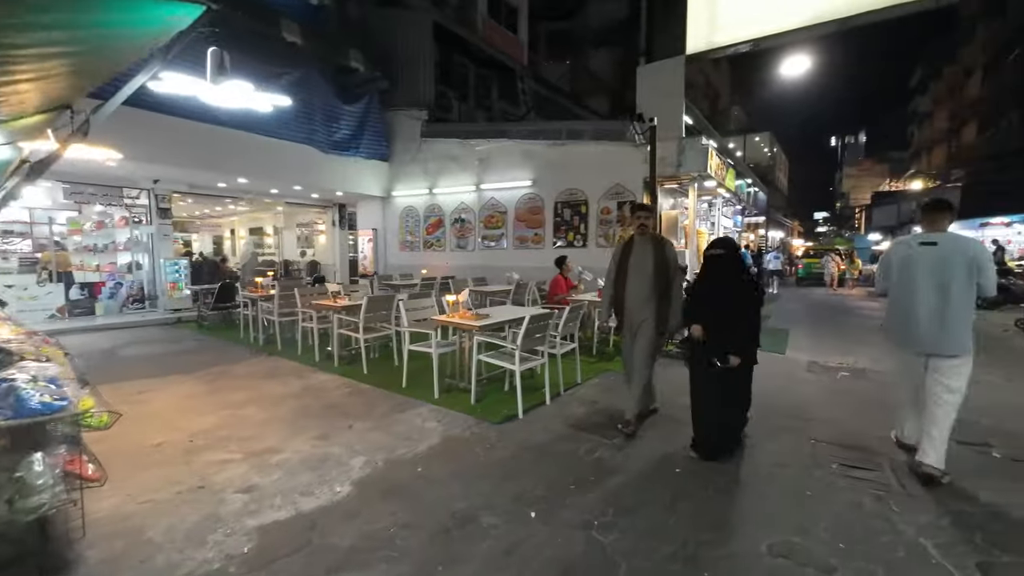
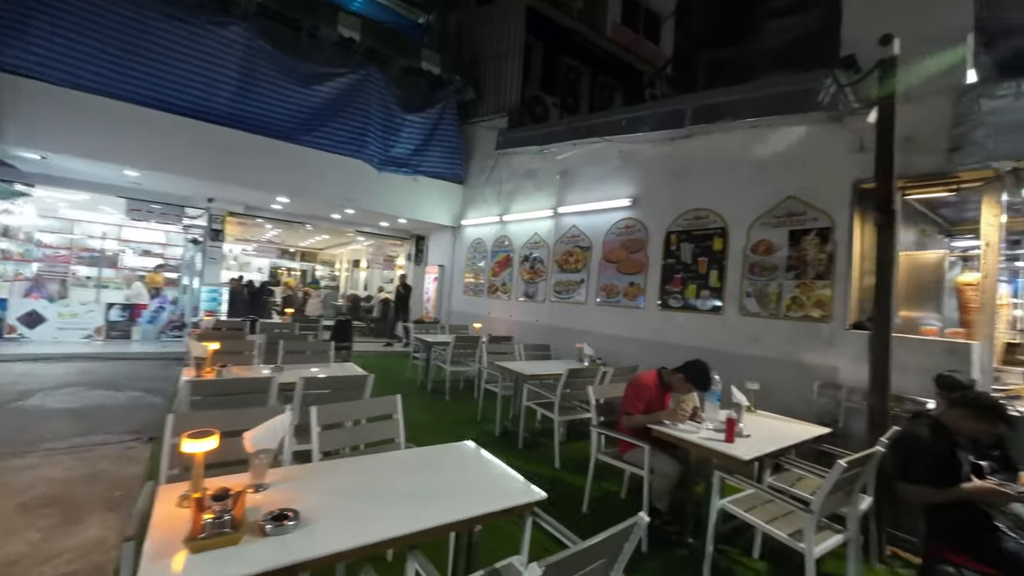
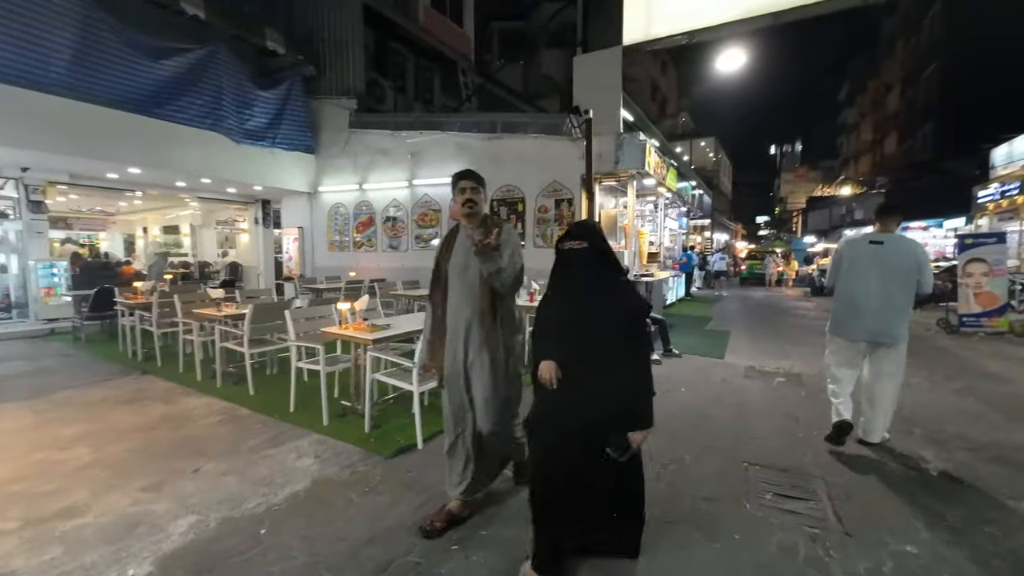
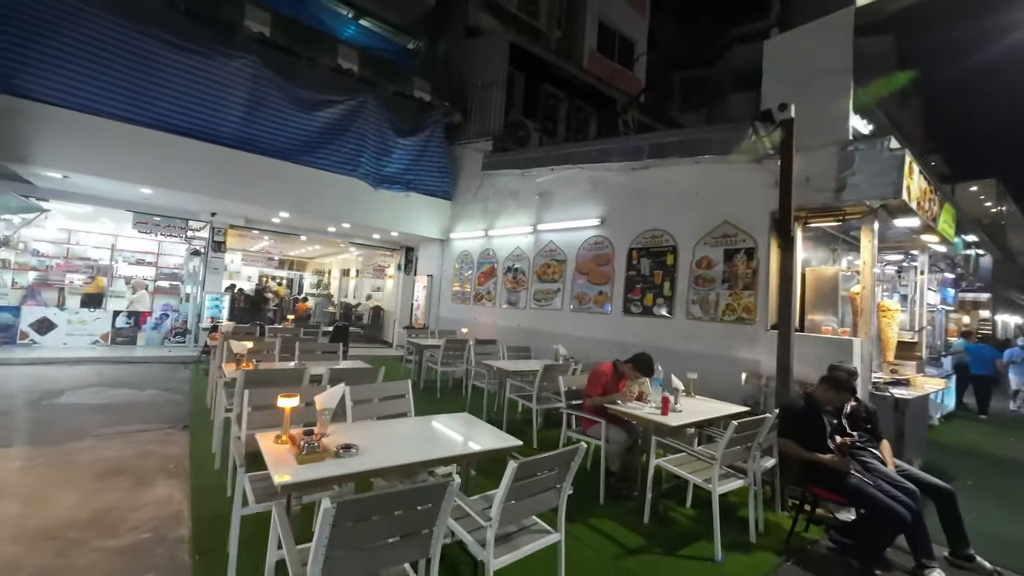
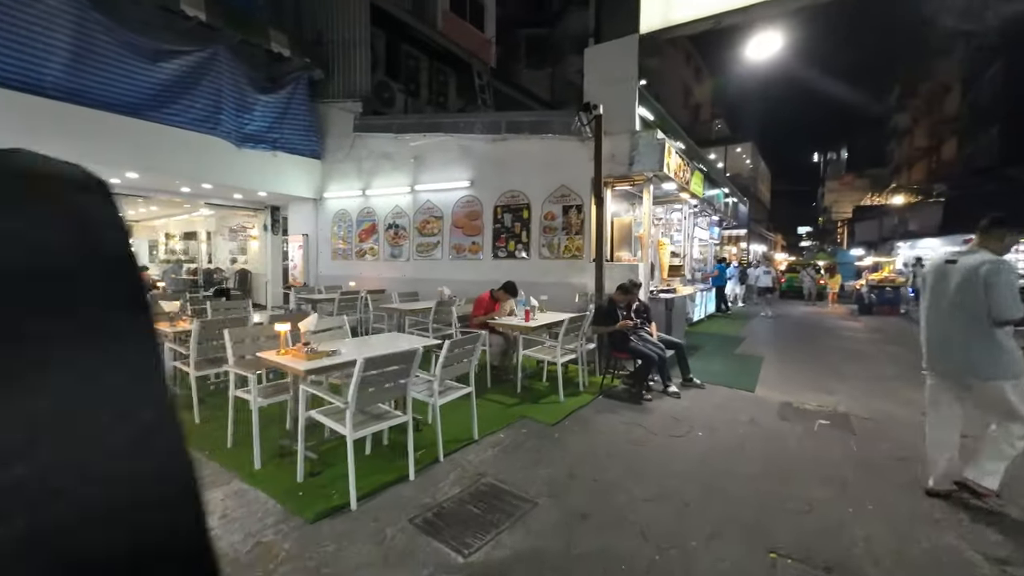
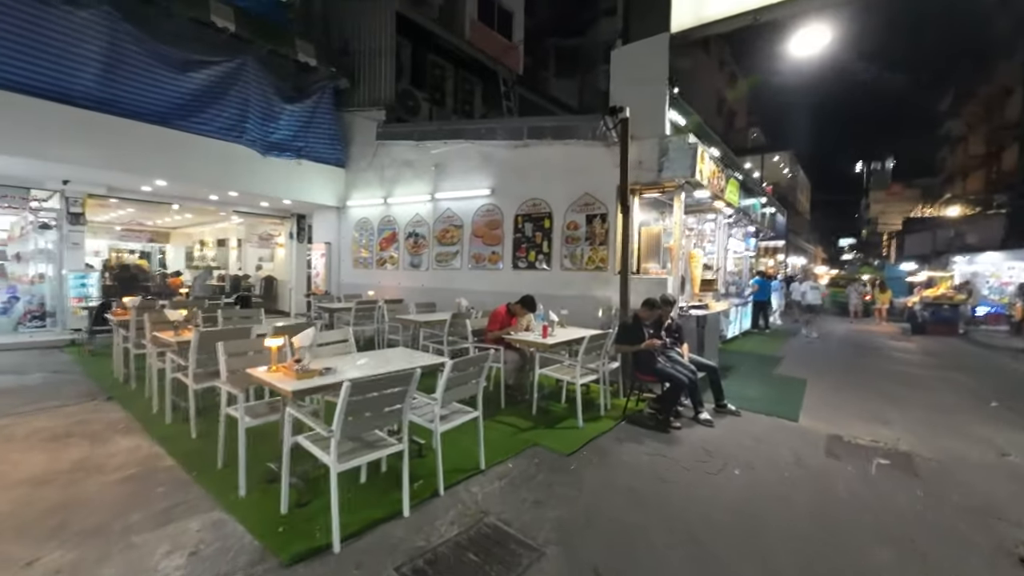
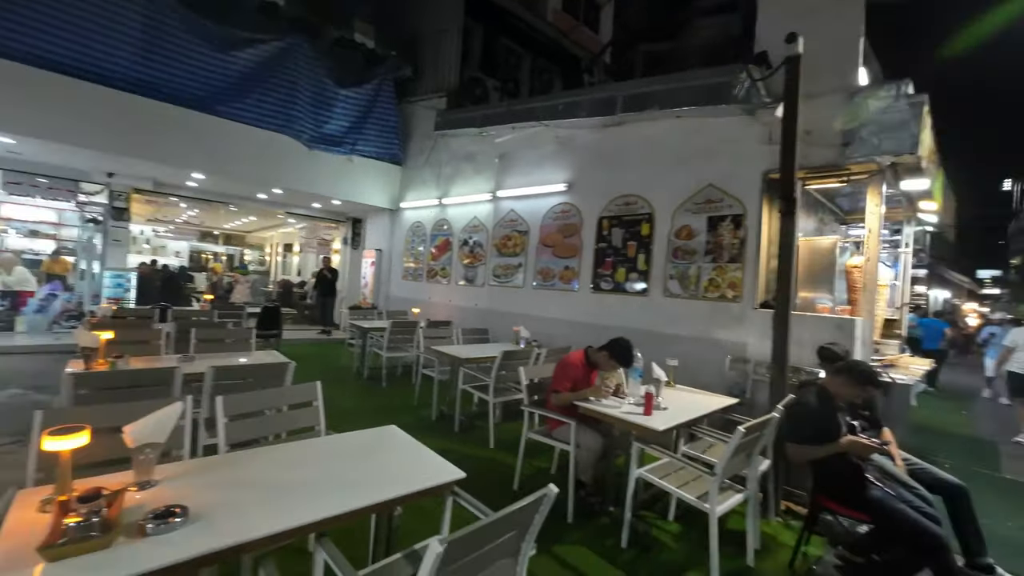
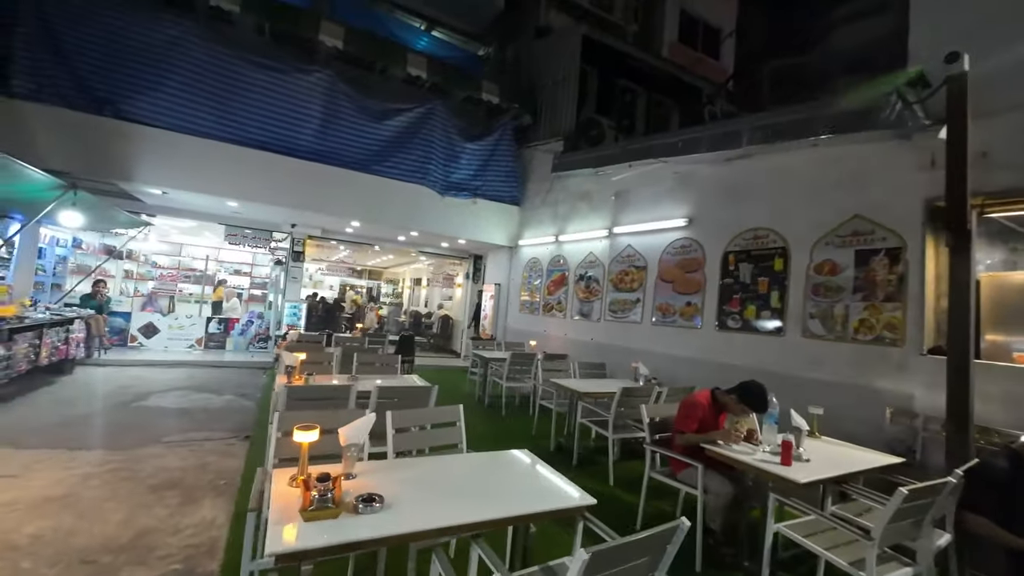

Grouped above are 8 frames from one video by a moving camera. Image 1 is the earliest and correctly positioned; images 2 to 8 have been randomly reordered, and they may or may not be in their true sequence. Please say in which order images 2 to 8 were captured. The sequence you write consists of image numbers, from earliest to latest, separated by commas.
3, 5, 6, 4, 8, 2, 7
